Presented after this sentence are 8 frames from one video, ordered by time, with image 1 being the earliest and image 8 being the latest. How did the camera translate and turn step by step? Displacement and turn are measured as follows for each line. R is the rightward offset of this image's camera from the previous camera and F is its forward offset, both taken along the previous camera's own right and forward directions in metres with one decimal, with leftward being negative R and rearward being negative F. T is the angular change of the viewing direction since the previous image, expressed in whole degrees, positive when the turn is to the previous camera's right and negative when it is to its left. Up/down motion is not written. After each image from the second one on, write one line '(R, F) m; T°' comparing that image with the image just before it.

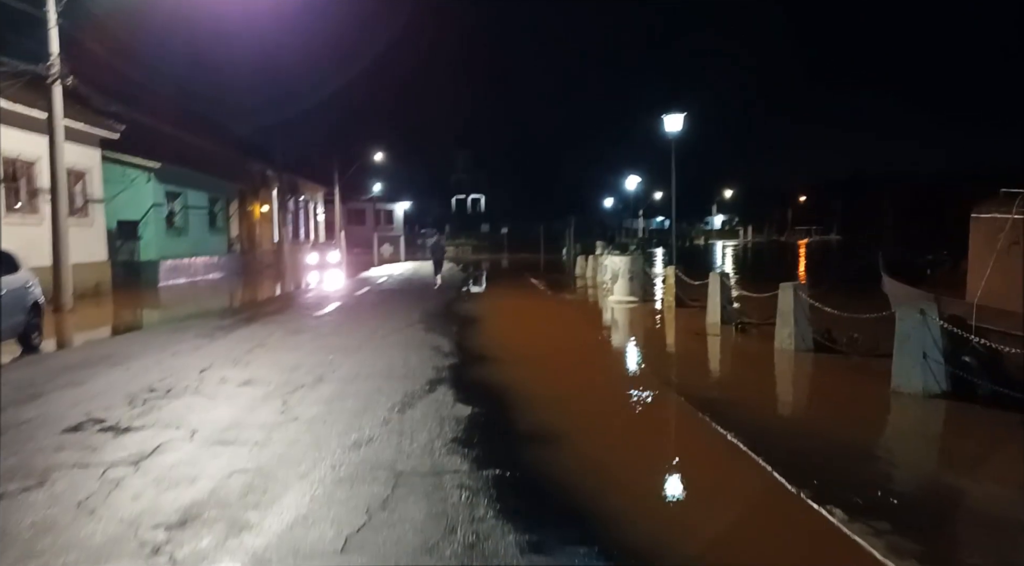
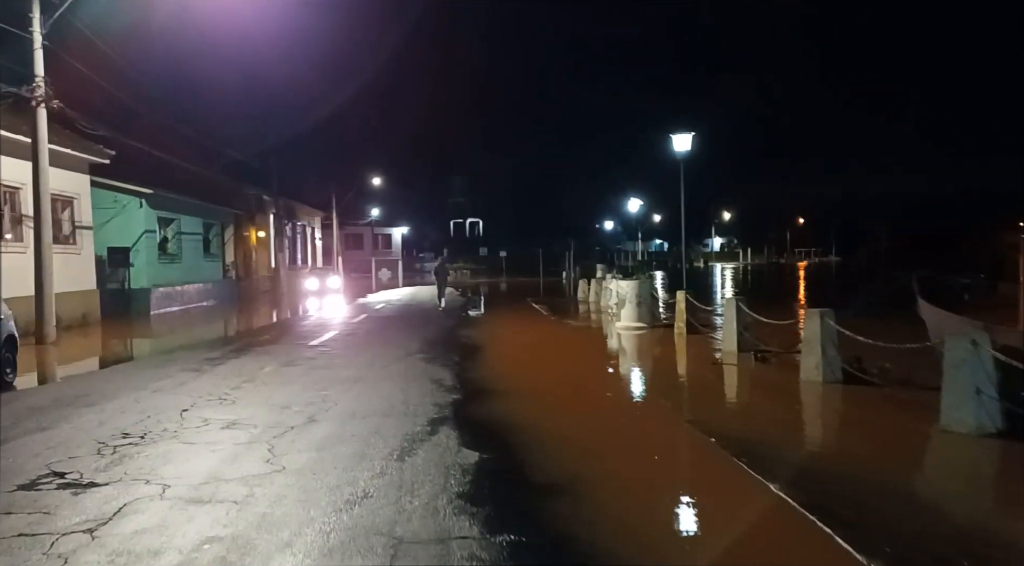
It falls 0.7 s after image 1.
(-0.1, +0.7) m; 0°
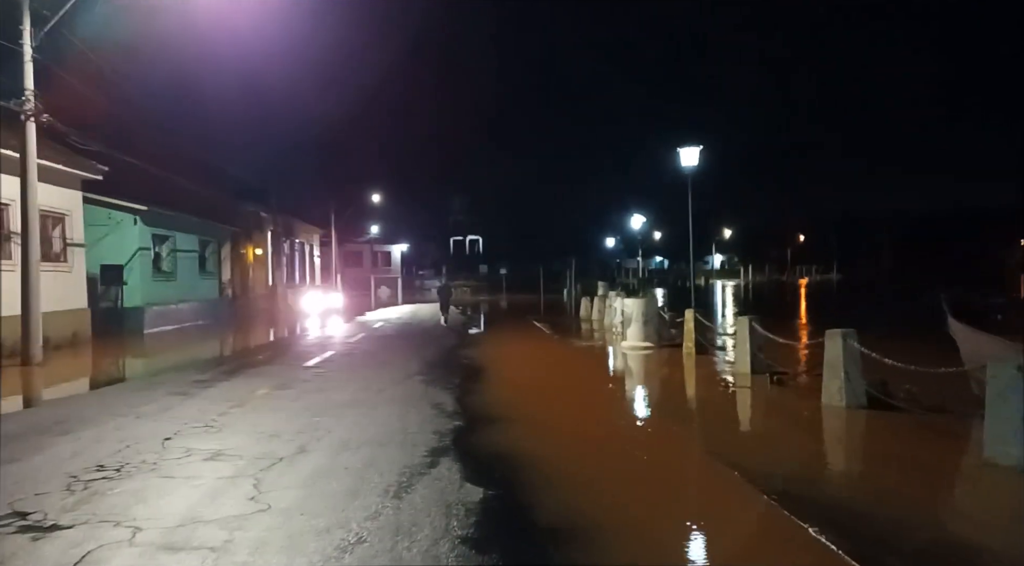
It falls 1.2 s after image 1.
(-0.1, +0.5) m; 0°
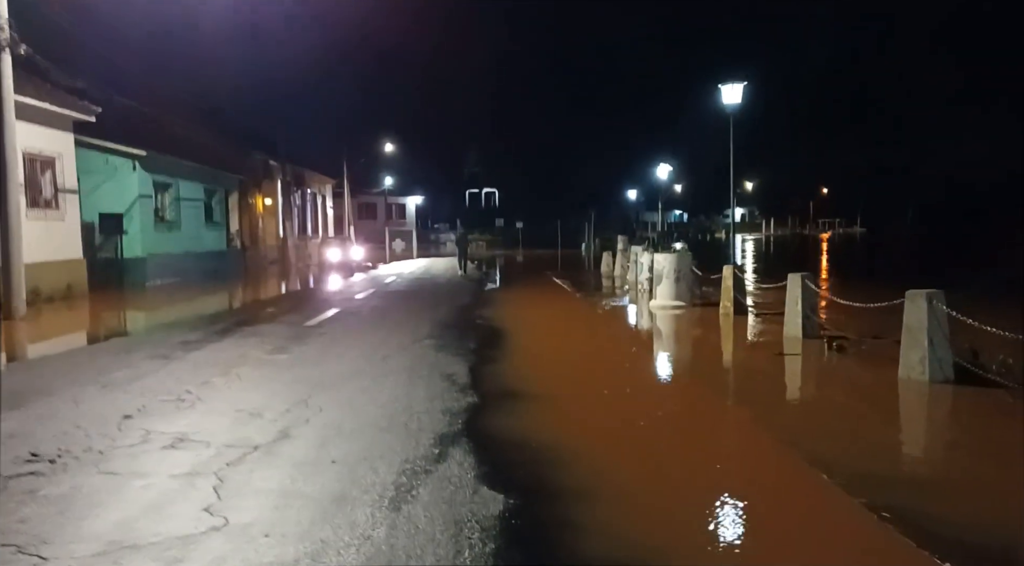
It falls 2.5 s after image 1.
(-0.1, +1.4) m; -1°
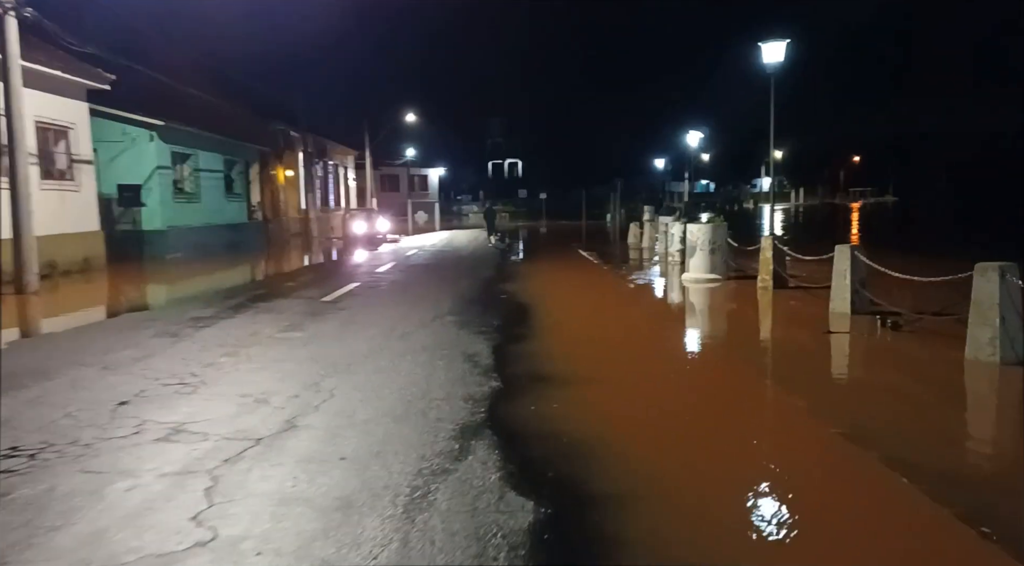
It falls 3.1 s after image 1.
(0.0, +0.7) m; -2°
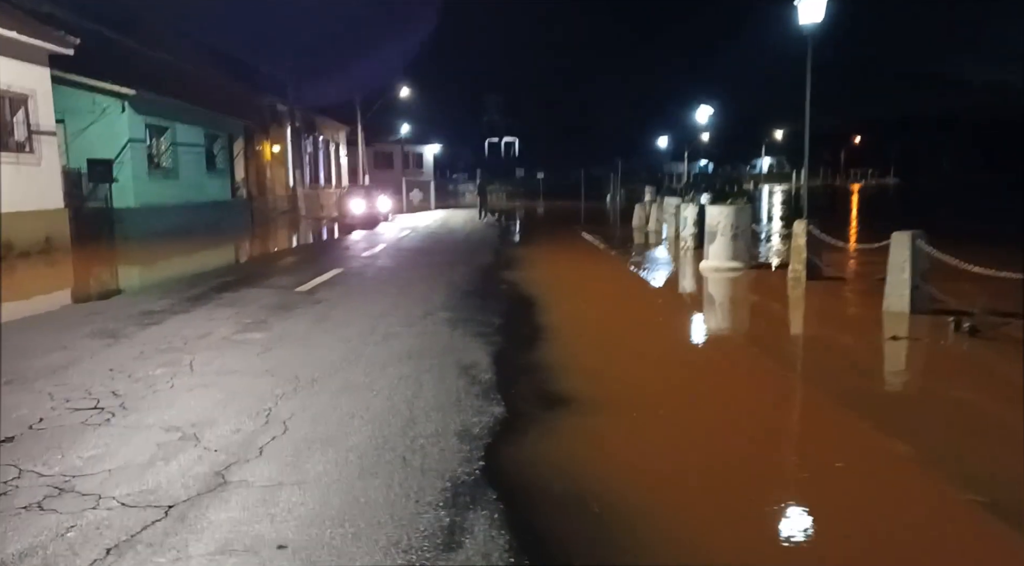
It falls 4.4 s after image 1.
(-0.1, +1.5) m; 0°
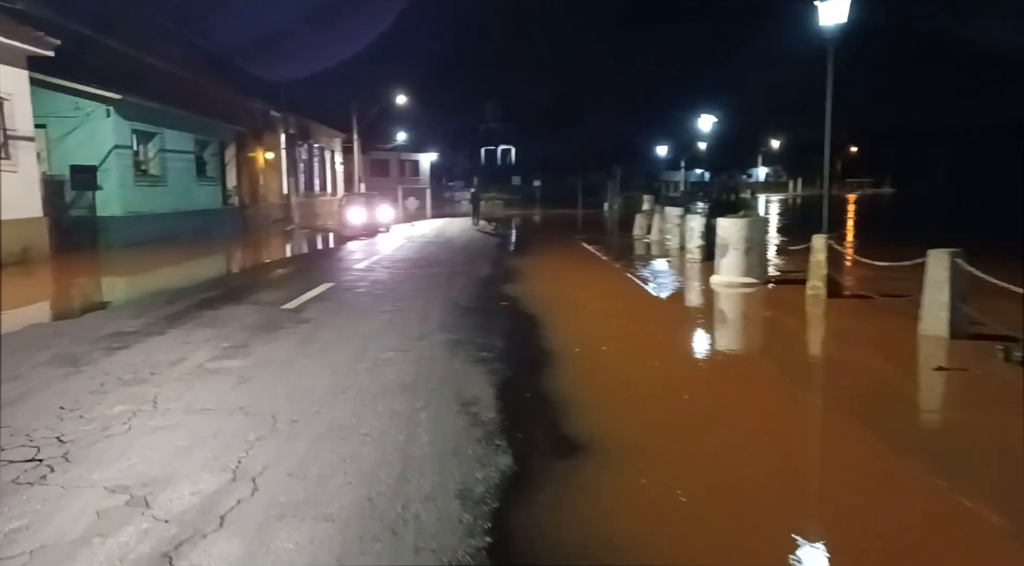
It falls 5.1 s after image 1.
(-0.1, +0.7) m; 0°
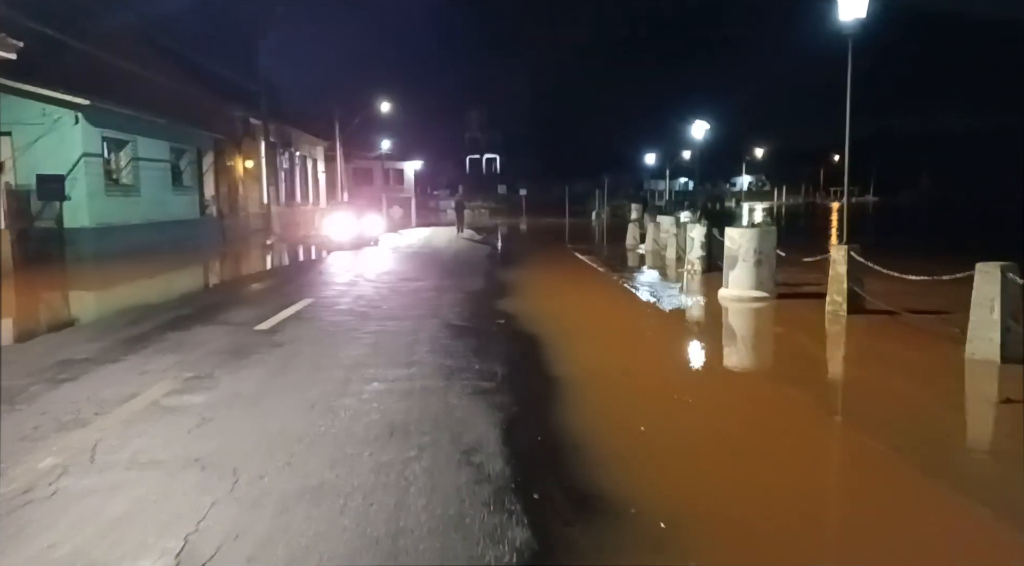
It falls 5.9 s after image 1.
(-0.2, +0.9) m; +1°
